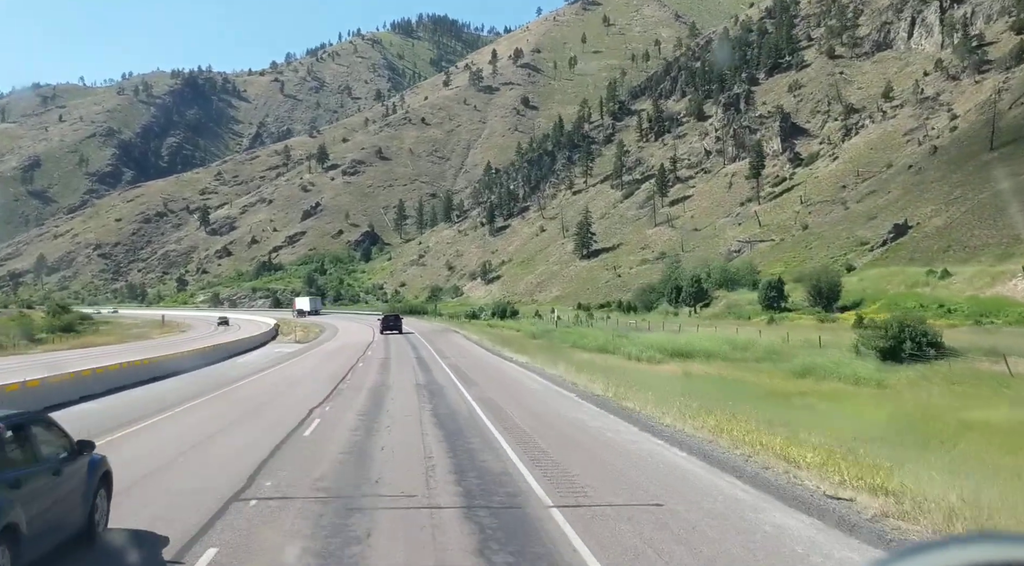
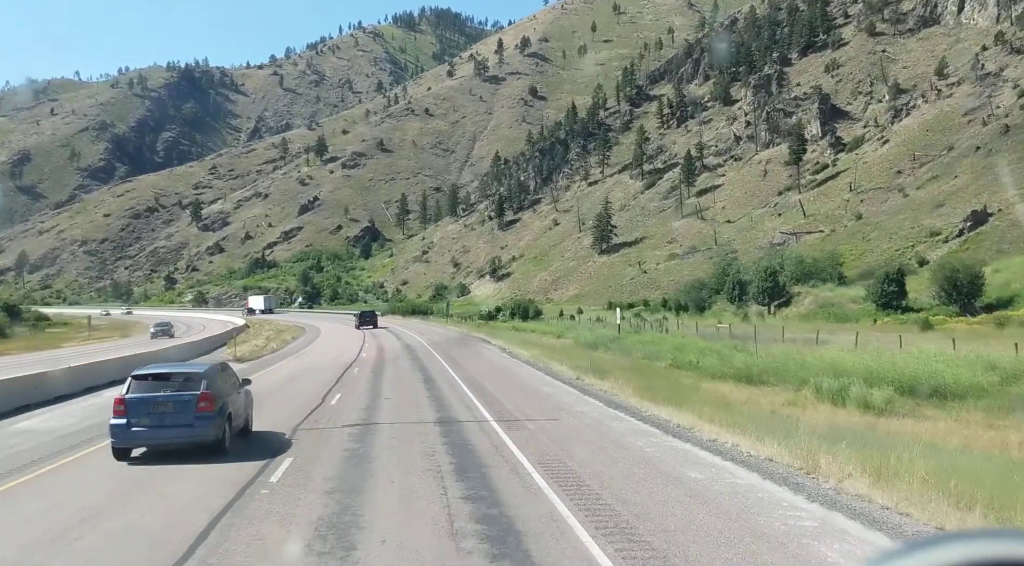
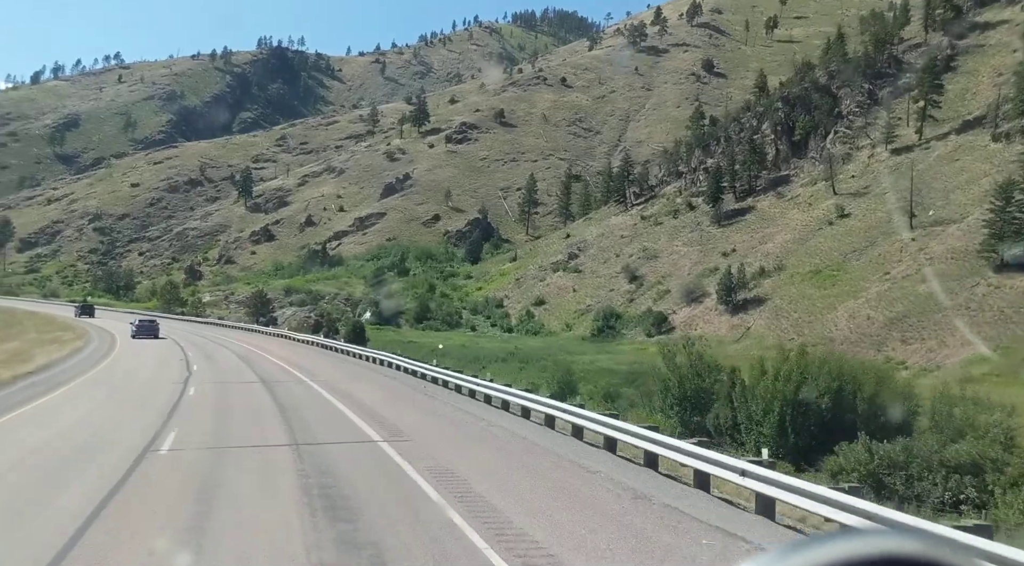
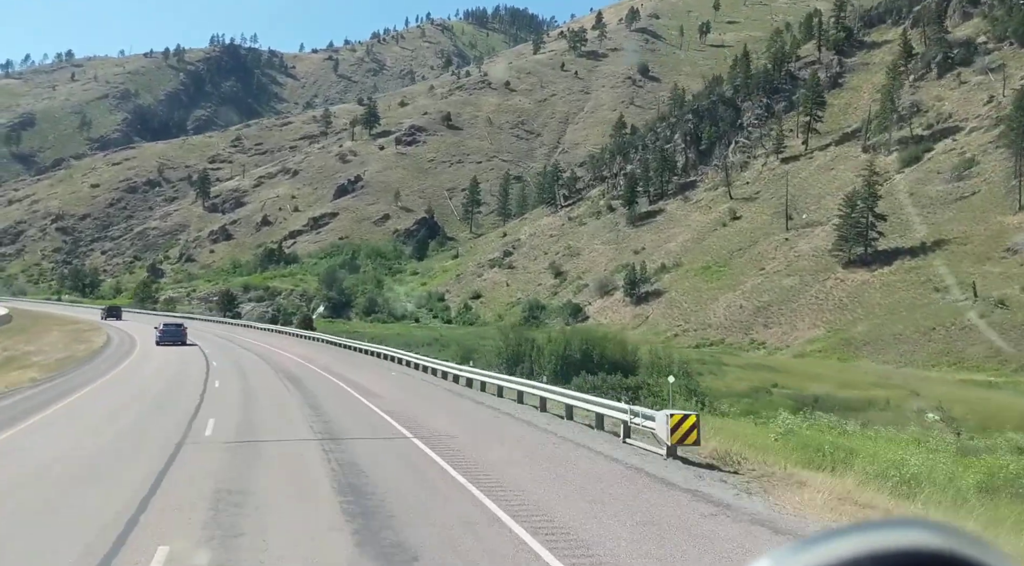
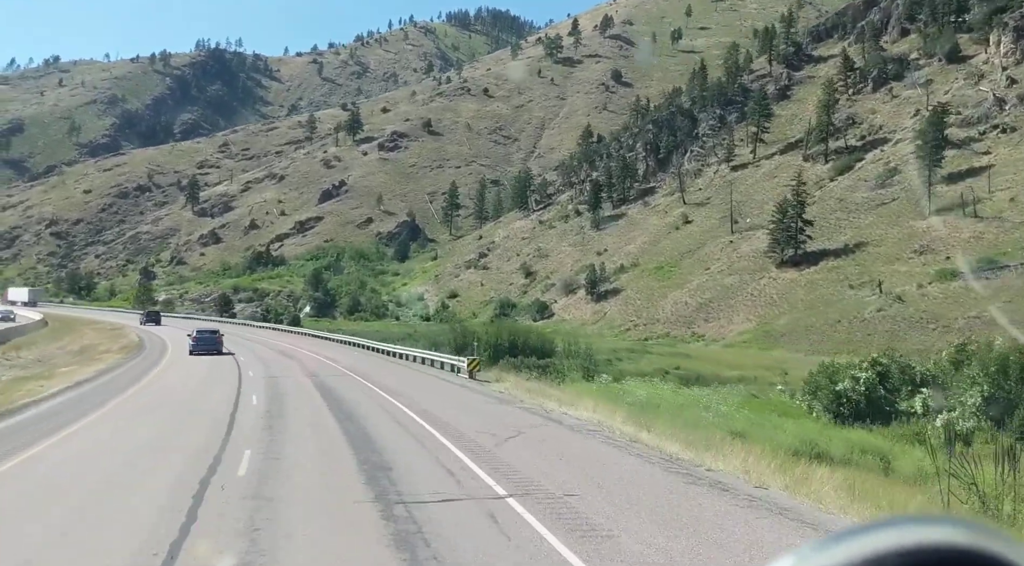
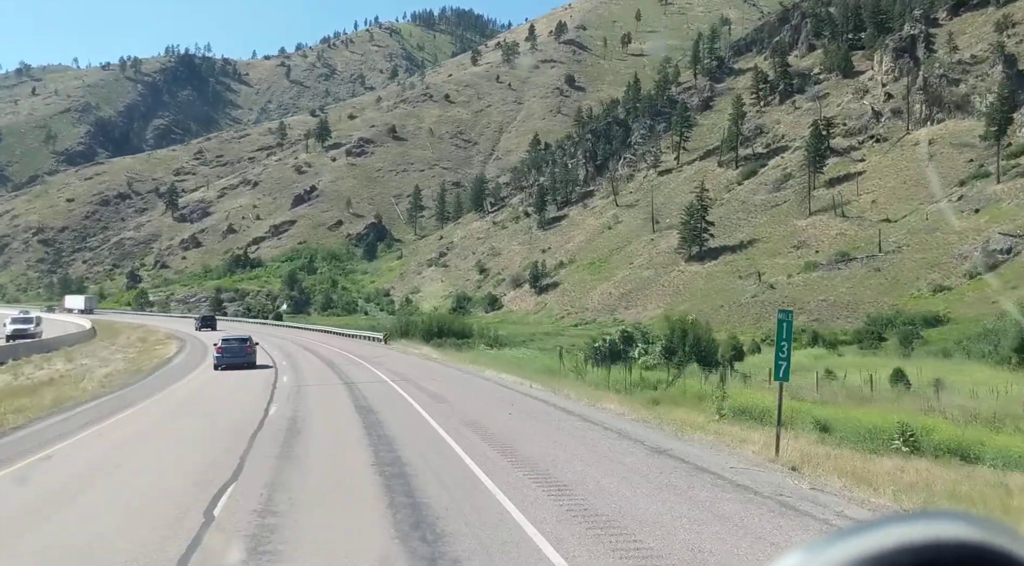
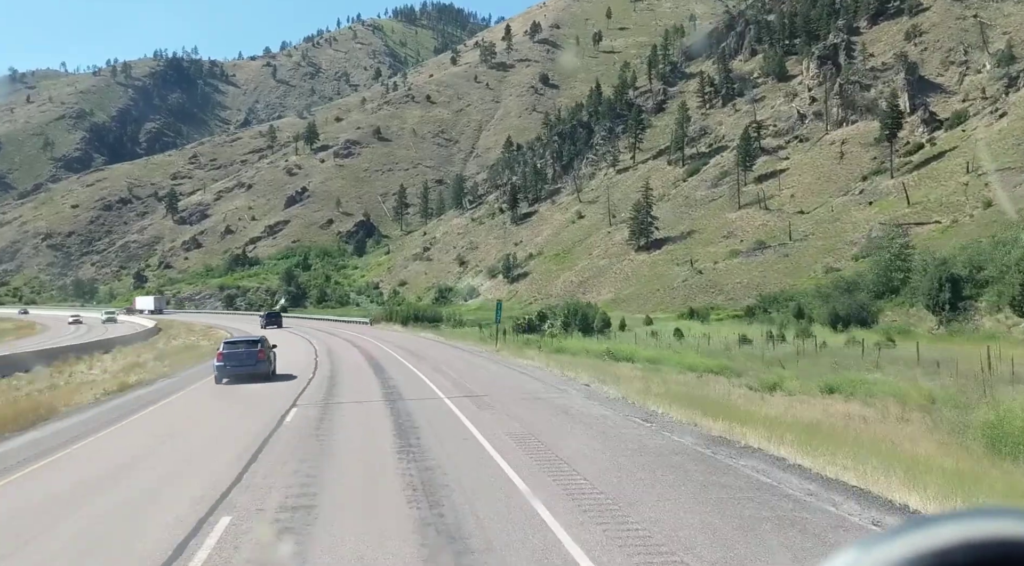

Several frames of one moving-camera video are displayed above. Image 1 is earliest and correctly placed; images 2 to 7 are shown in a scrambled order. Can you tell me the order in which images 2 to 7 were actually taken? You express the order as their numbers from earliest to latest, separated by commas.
2, 7, 6, 5, 4, 3
